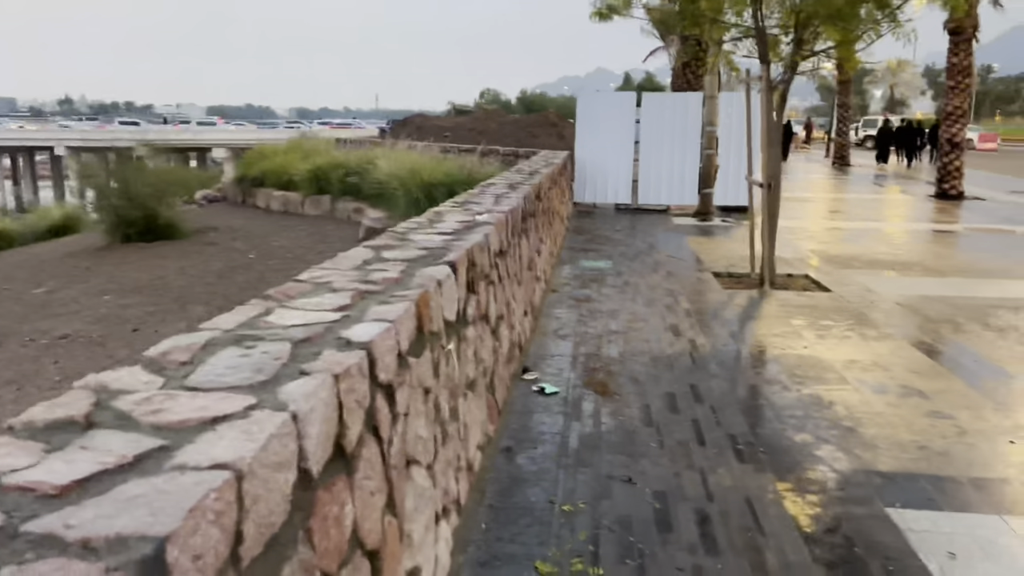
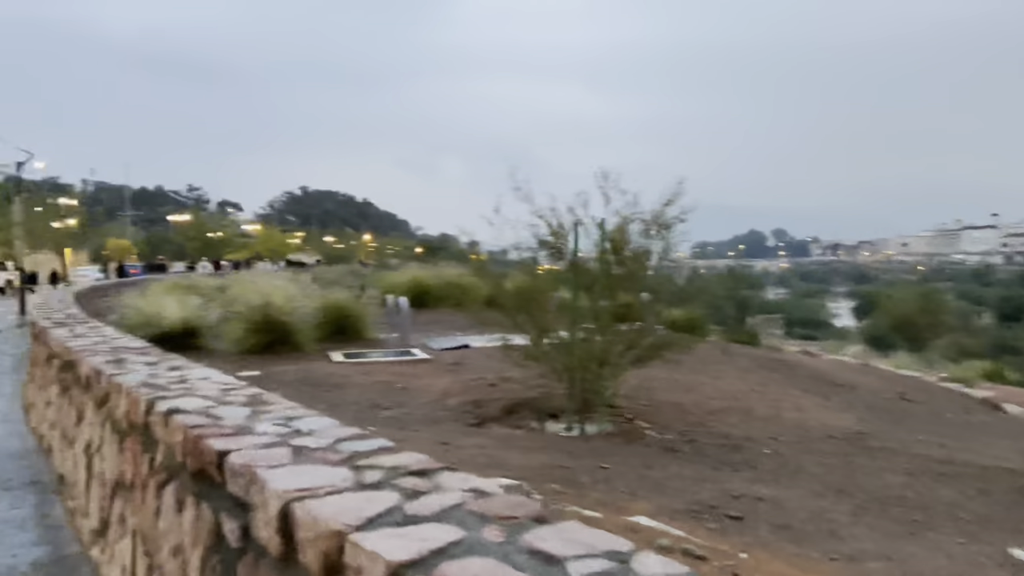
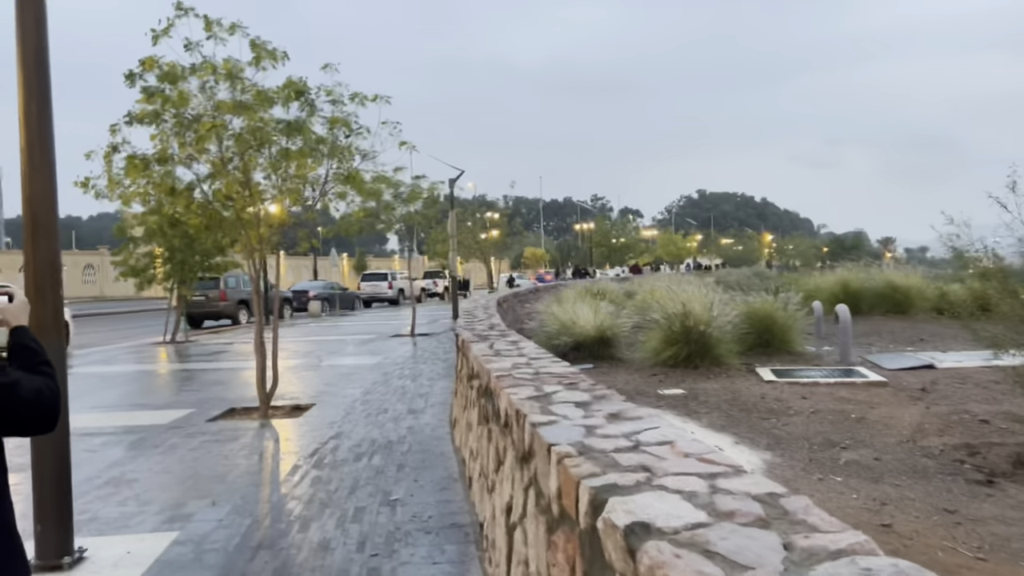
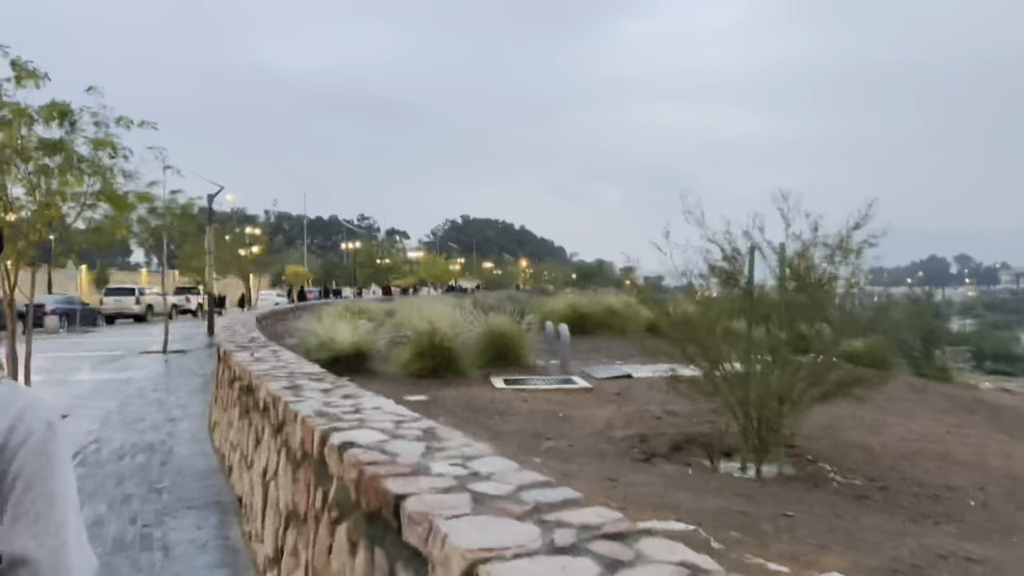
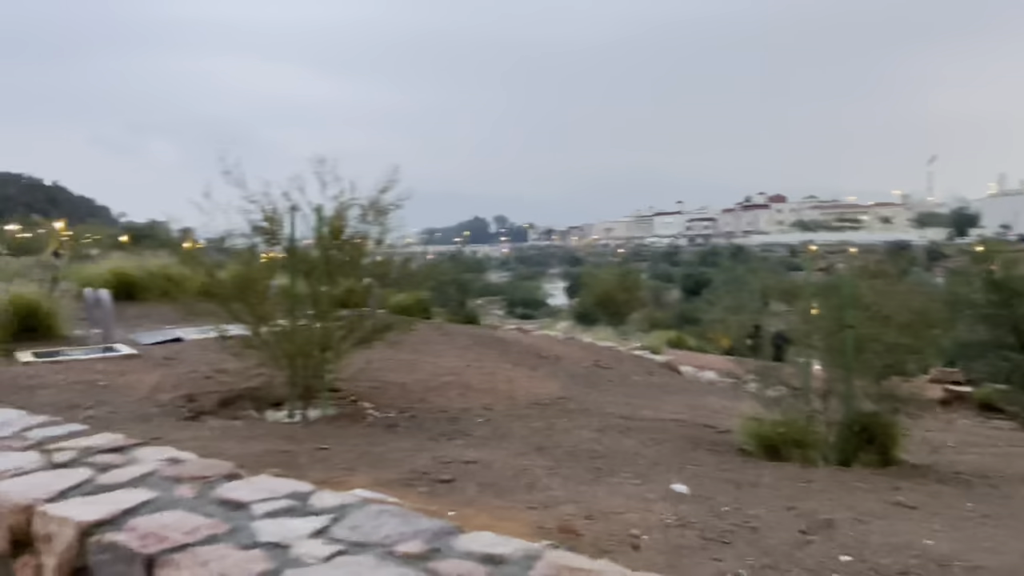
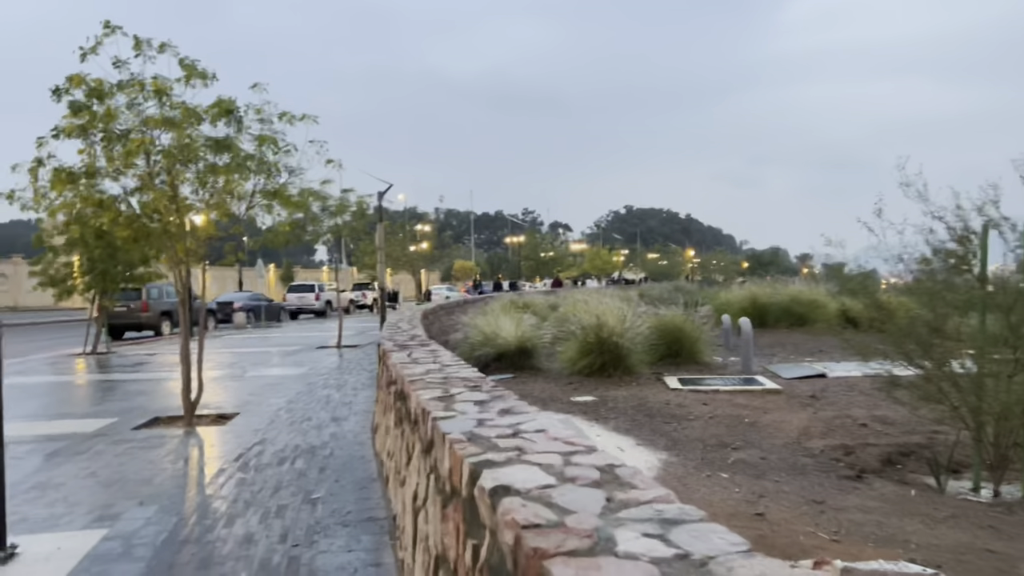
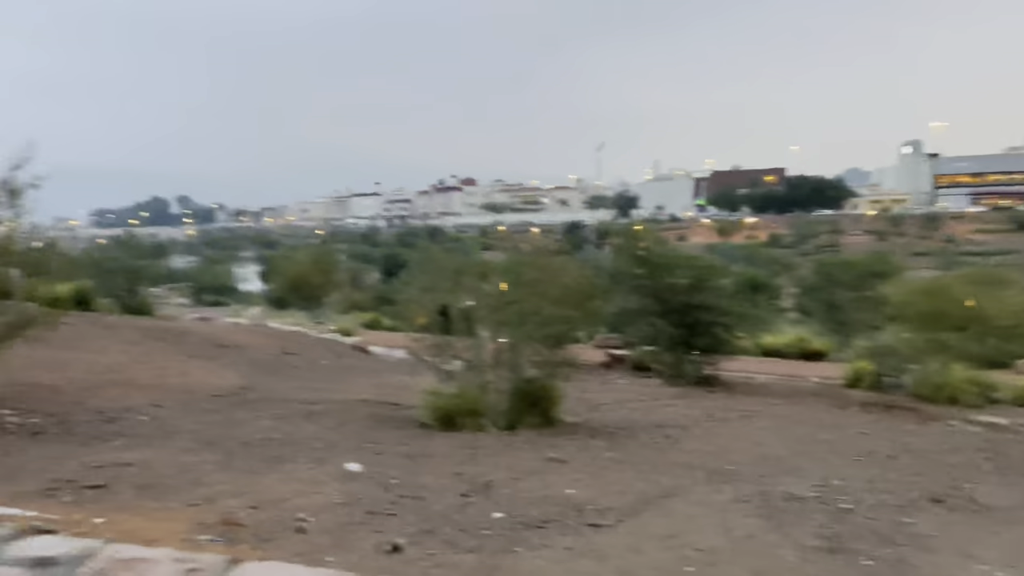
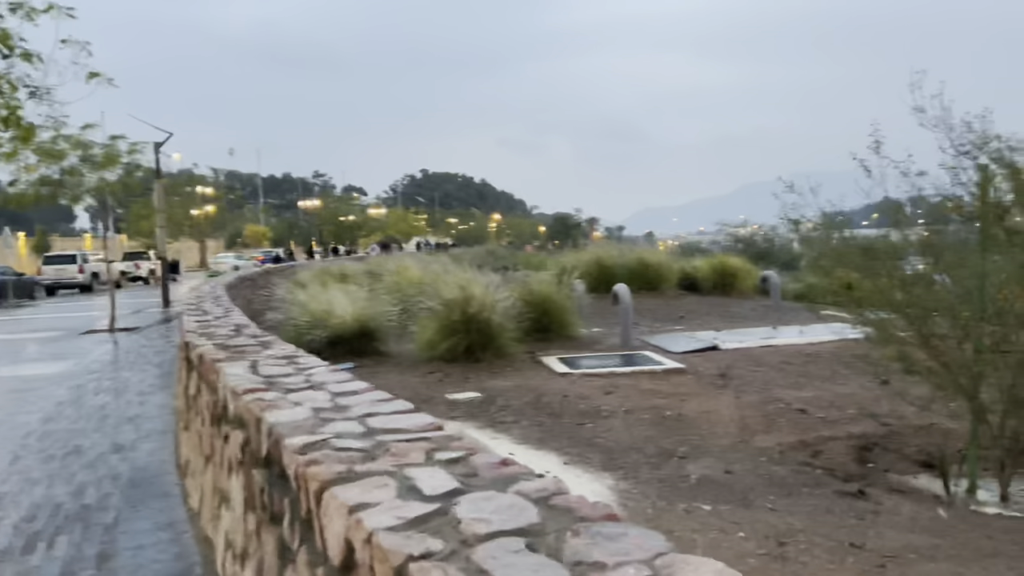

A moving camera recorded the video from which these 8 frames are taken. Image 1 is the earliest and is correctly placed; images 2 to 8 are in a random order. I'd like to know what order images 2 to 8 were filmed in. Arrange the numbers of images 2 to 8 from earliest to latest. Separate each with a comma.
7, 5, 2, 4, 6, 3, 8
